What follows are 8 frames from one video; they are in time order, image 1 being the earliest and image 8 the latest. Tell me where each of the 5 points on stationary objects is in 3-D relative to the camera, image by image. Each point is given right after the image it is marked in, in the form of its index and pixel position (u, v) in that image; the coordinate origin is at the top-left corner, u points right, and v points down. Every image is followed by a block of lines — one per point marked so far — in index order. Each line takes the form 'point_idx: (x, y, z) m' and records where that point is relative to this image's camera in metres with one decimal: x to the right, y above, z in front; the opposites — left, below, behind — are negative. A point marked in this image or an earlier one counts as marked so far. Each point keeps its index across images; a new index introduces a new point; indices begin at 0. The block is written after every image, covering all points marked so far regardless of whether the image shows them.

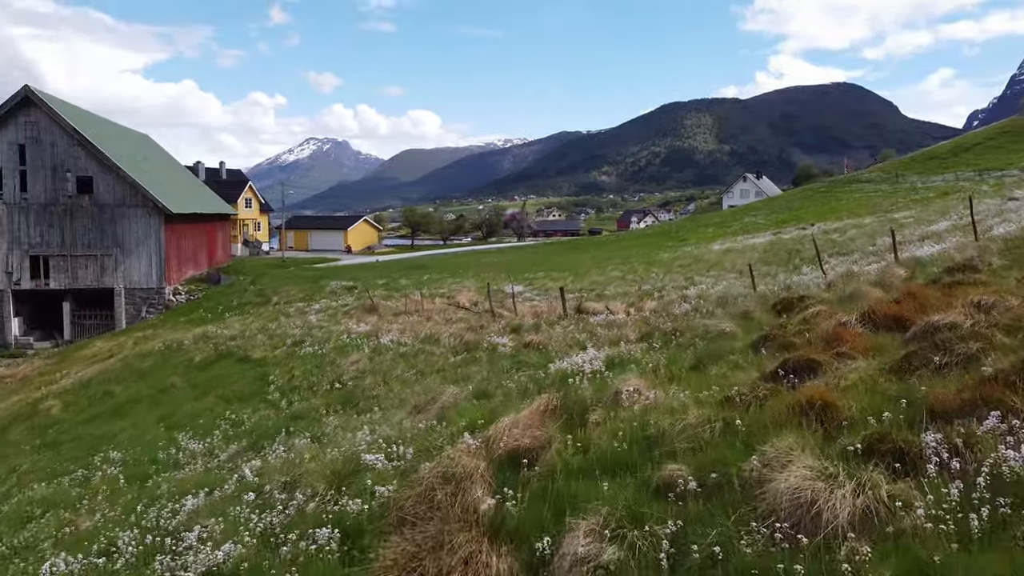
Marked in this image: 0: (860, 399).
0: (+2.5, -0.8, +5.7) m
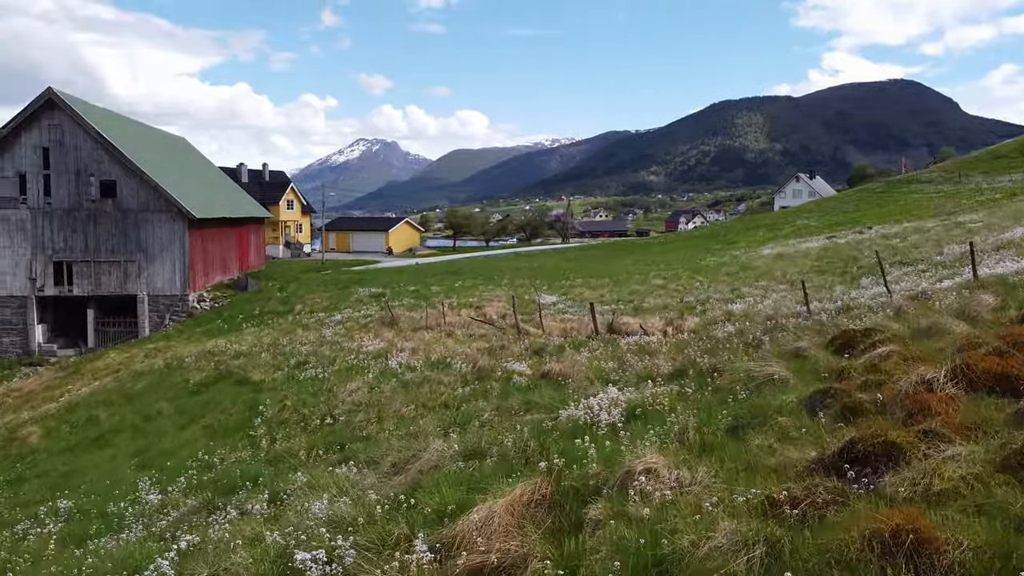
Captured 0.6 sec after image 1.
0: (+2.2, -1.2, +3.9) m
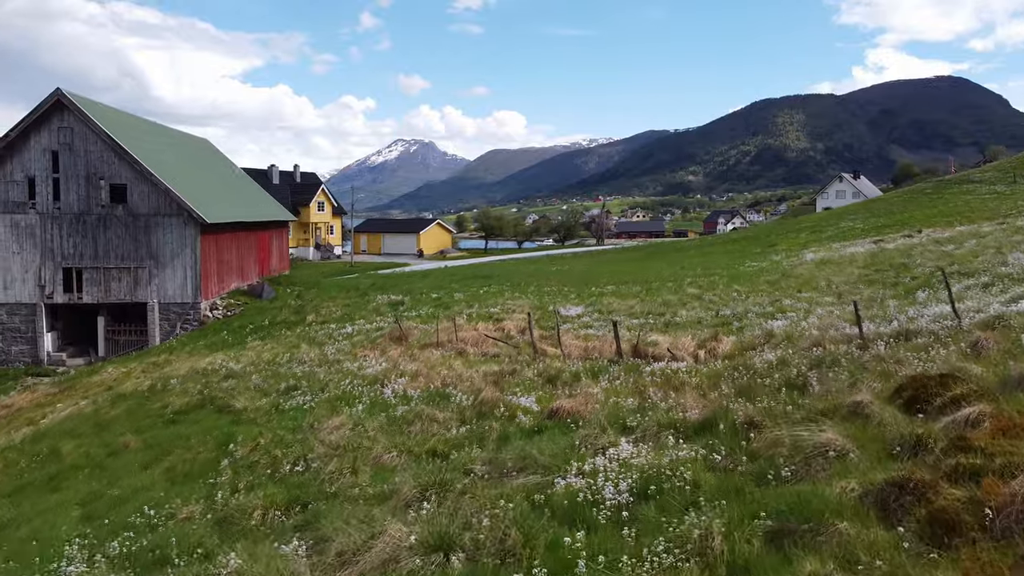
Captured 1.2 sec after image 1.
0: (+1.9, -1.5, +2.1) m
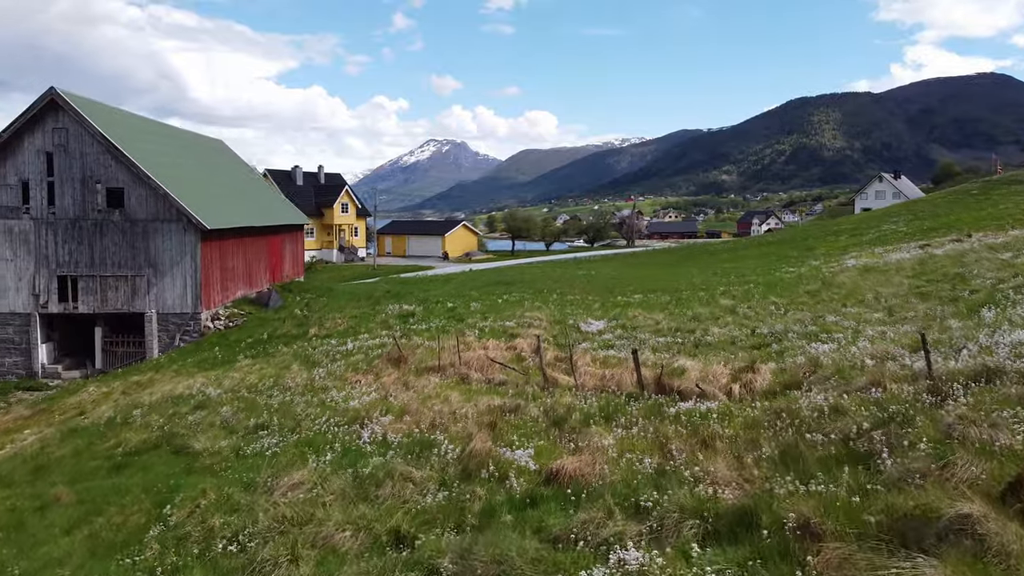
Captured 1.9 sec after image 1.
0: (+1.4, -1.9, 0.0) m
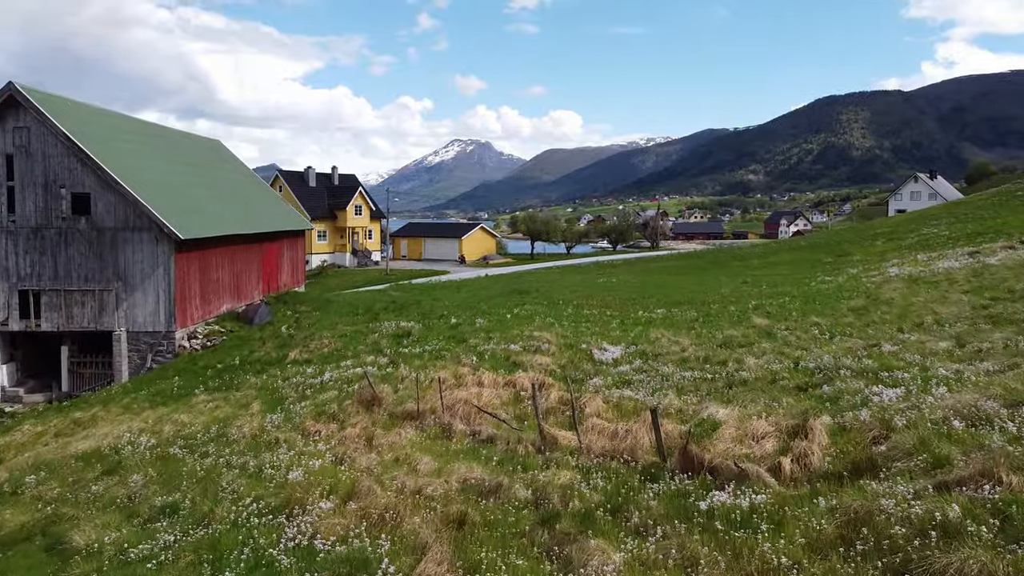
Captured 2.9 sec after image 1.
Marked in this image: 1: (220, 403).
0: (+0.8, -2.4, -3.0) m
1: (-6.2, -2.4, +16.9) m
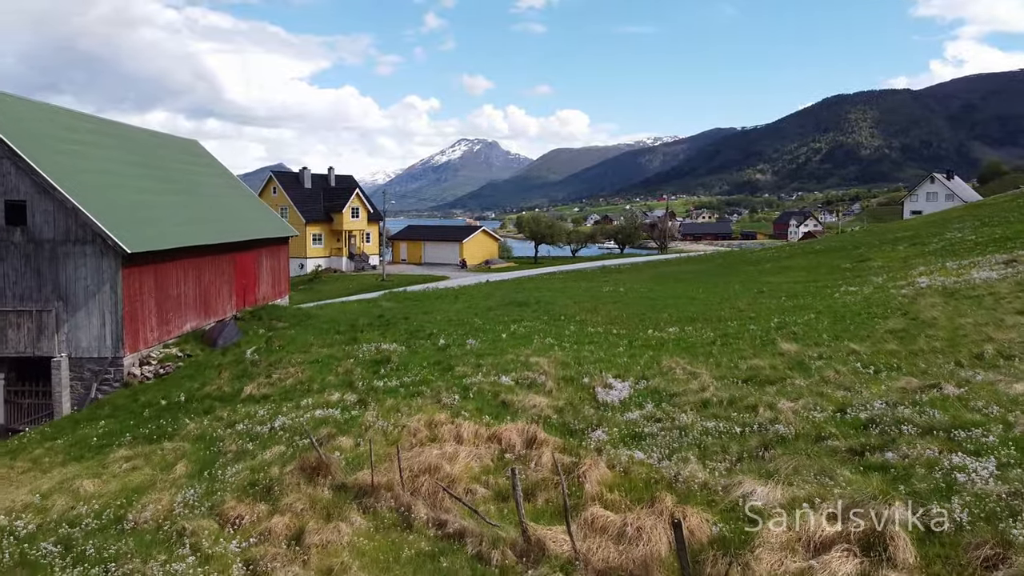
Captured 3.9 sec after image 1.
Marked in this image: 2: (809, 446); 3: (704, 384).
0: (+0.3, -3.0, -6.1) m
1: (-6.5, -3.0, +13.9) m
2: (+4.7, -2.5, +12.6) m
3: (+4.3, -2.1, +17.8) m
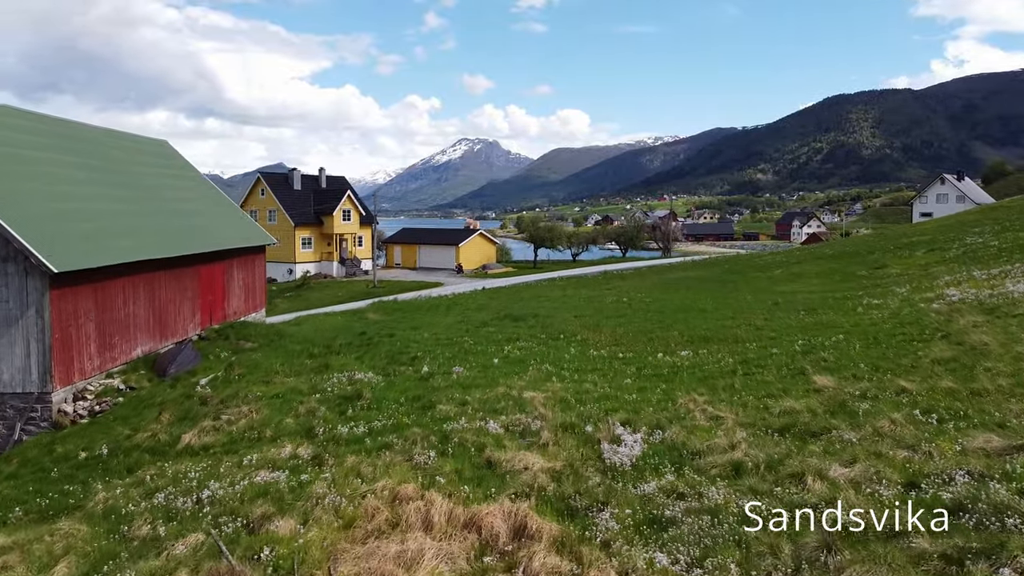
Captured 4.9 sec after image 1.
0: (+0.1, -3.6, -9.2) m
1: (-6.7, -3.6, +10.8) m
2: (+4.5, -3.1, +9.5) m
3: (+4.0, -2.7, +14.7) m
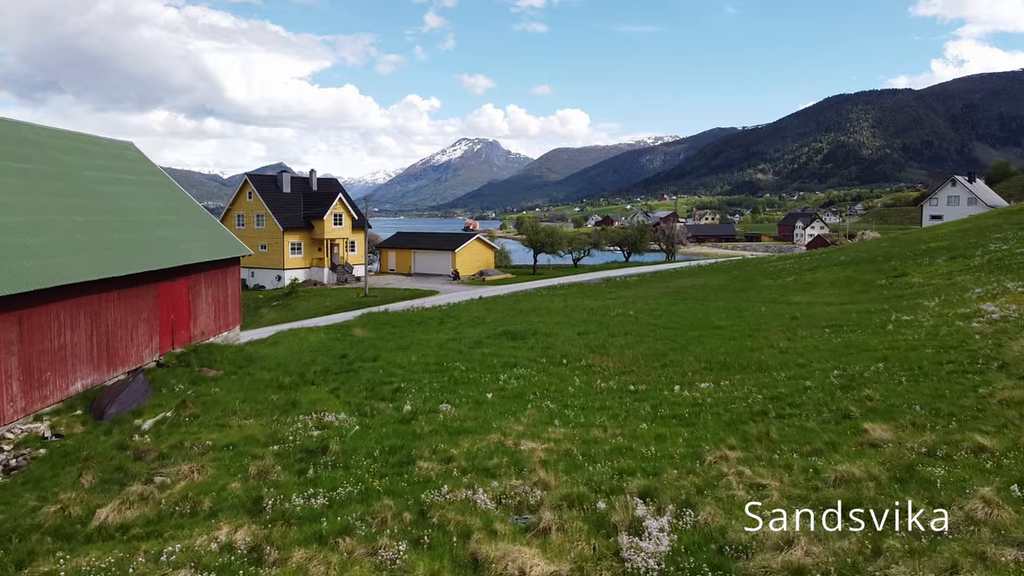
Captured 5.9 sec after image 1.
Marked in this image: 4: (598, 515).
0: (0.0, -4.3, -12.3) m
1: (-6.8, -4.2, +7.7) m
2: (+4.4, -3.7, +6.4) m
3: (+3.9, -3.4, +11.6) m
4: (+1.4, -3.5, +12.3) m
